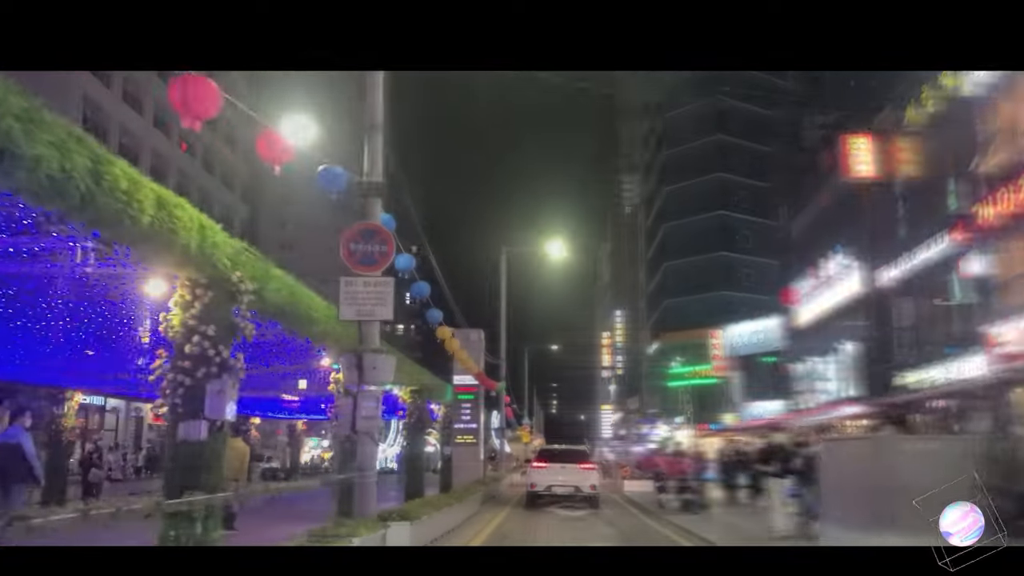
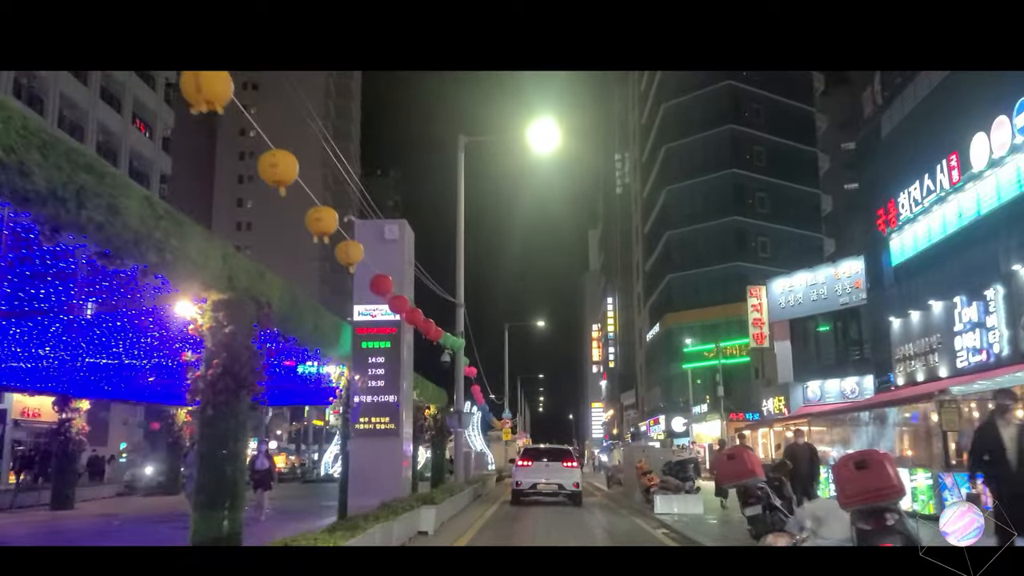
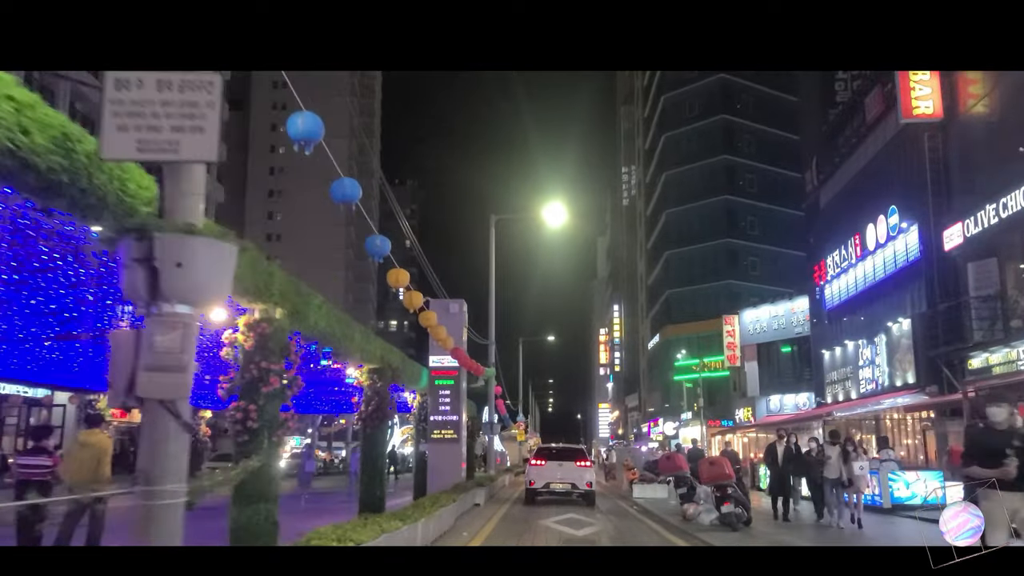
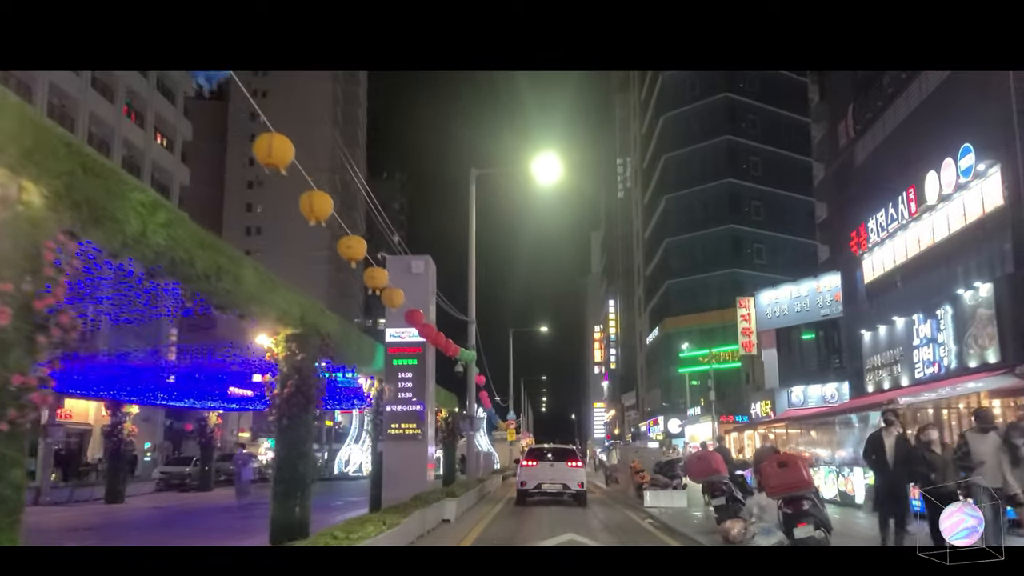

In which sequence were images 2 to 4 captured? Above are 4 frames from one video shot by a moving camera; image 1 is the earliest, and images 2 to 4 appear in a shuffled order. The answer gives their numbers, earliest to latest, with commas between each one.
3, 4, 2
